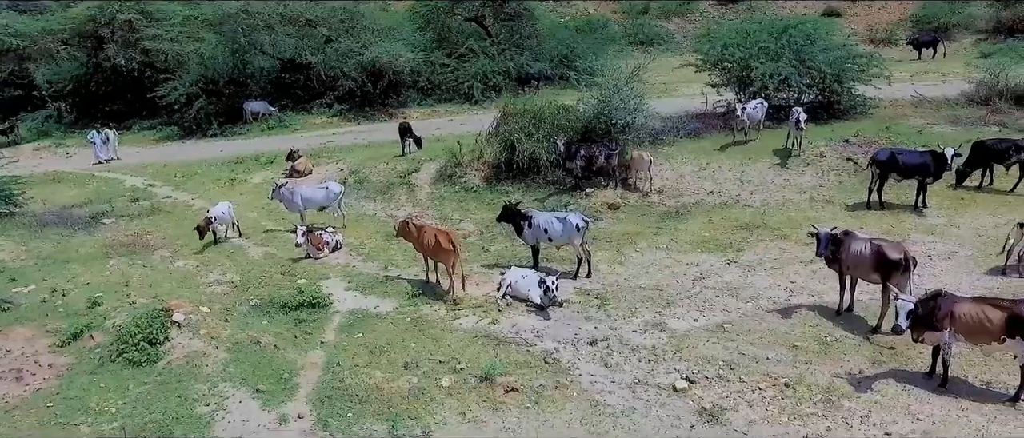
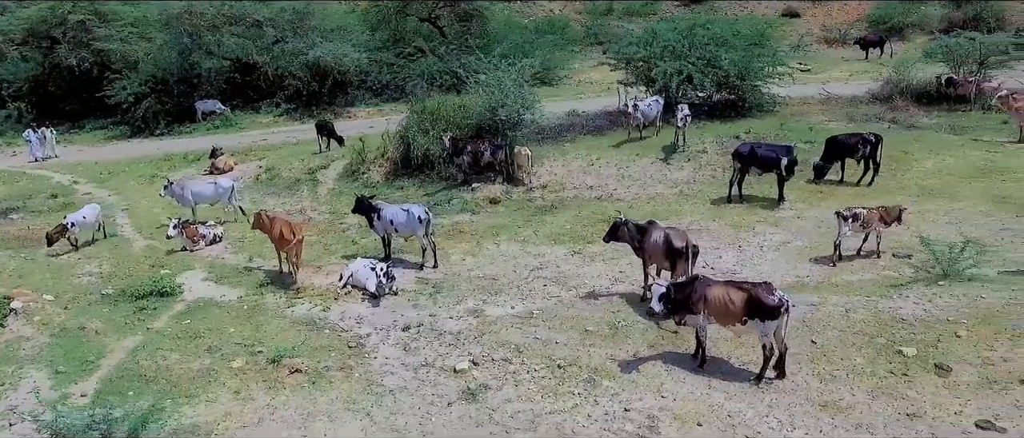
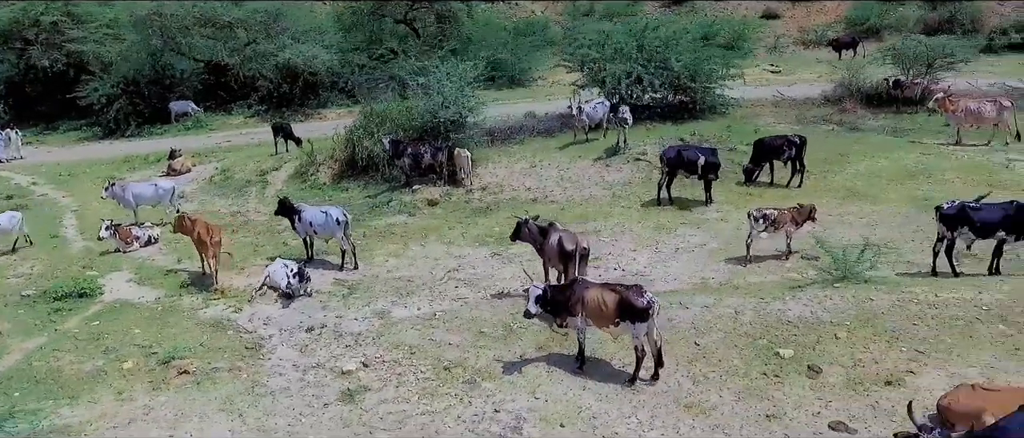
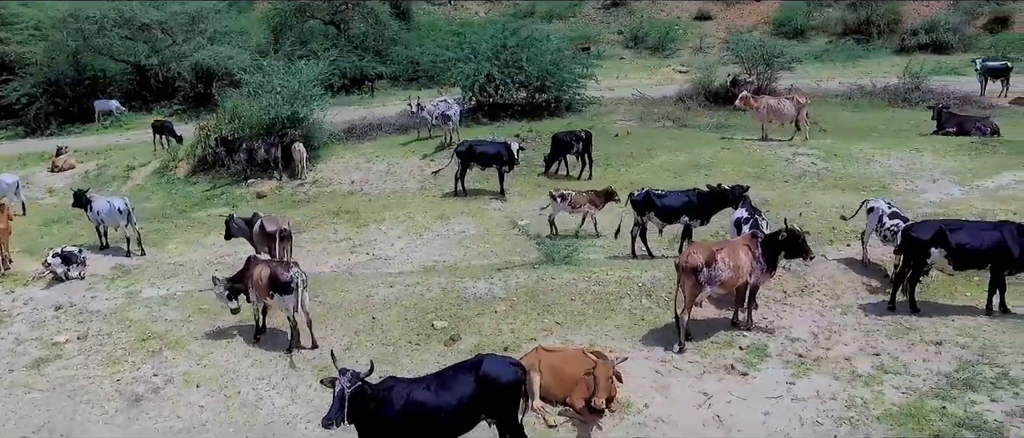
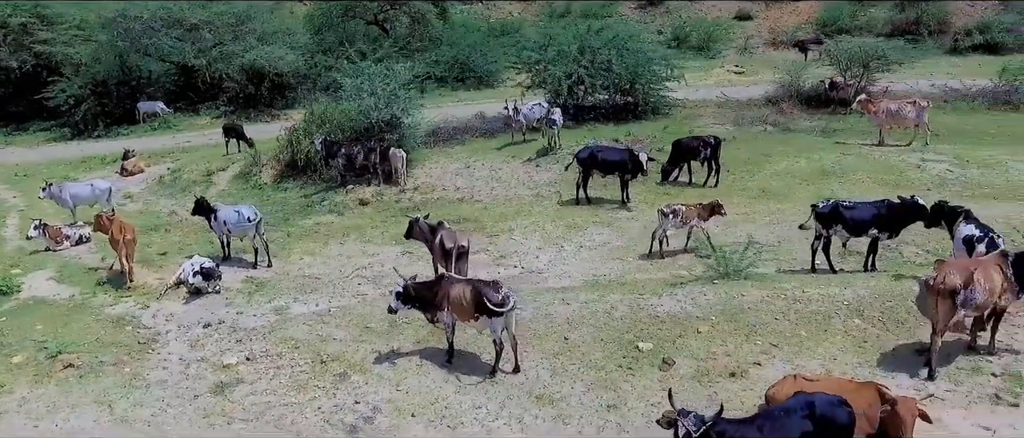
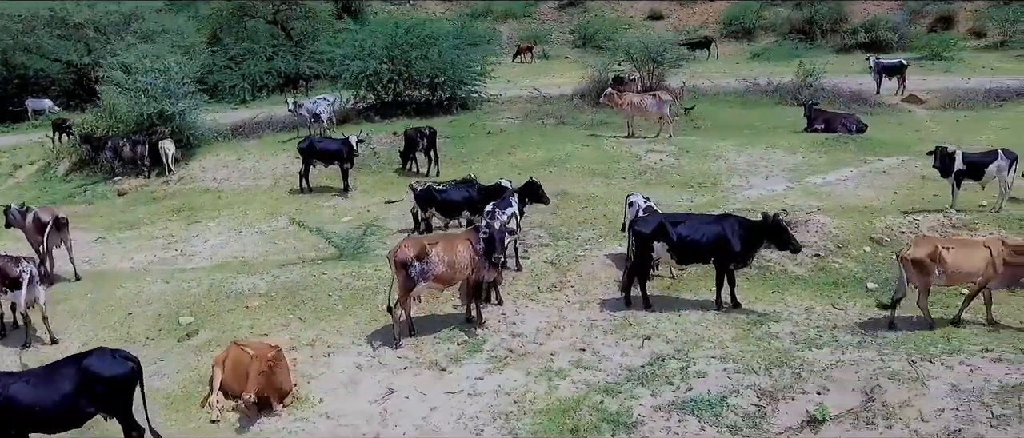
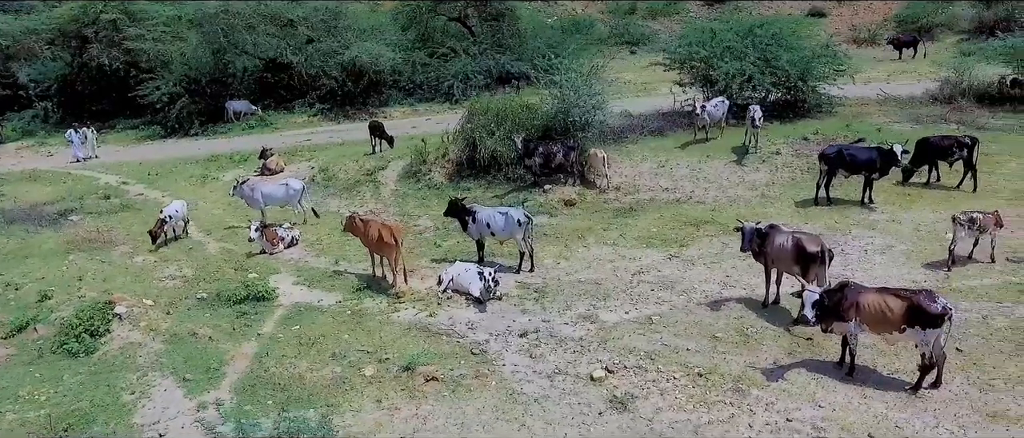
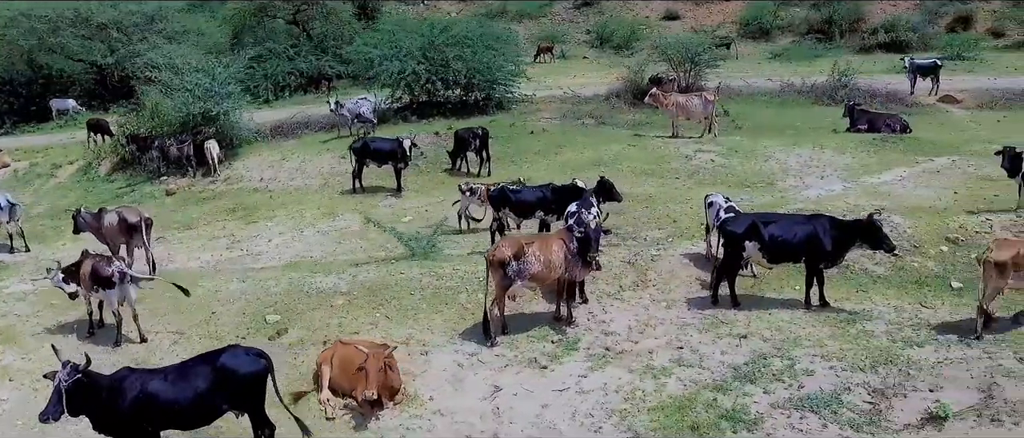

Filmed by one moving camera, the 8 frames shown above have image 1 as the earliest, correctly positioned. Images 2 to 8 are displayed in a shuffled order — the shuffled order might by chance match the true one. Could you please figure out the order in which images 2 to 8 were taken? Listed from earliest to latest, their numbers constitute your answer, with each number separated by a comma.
7, 2, 3, 5, 4, 8, 6
